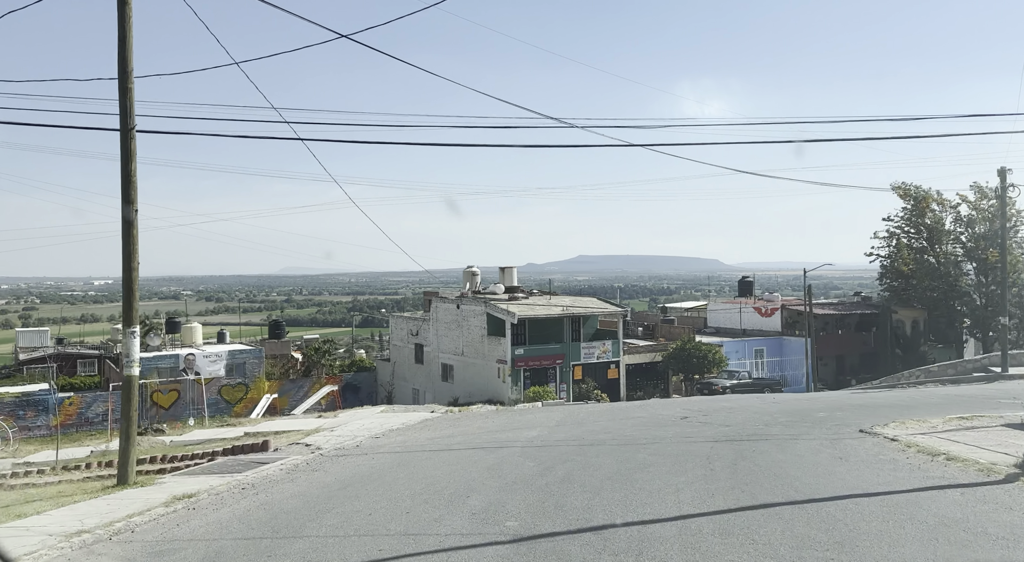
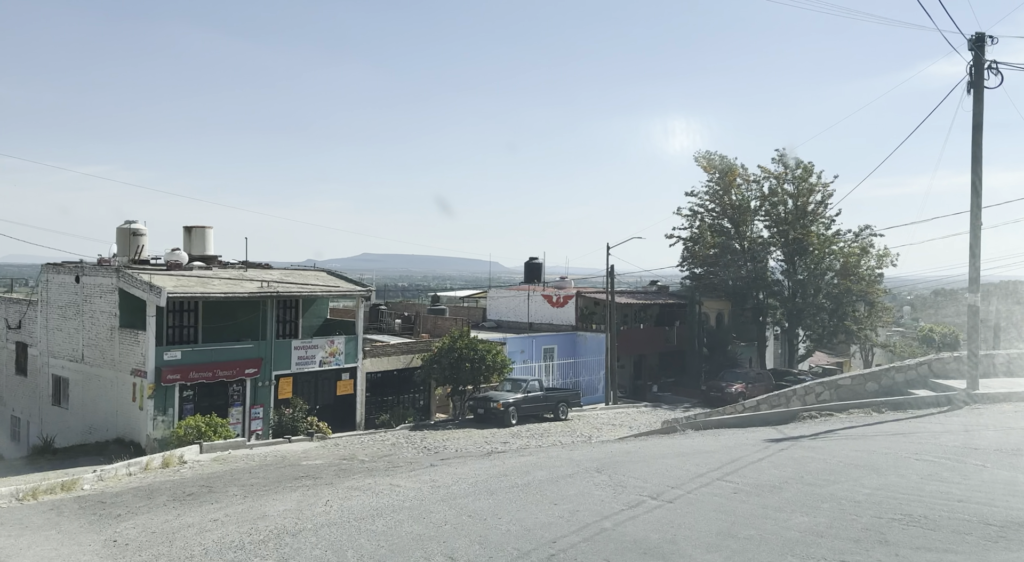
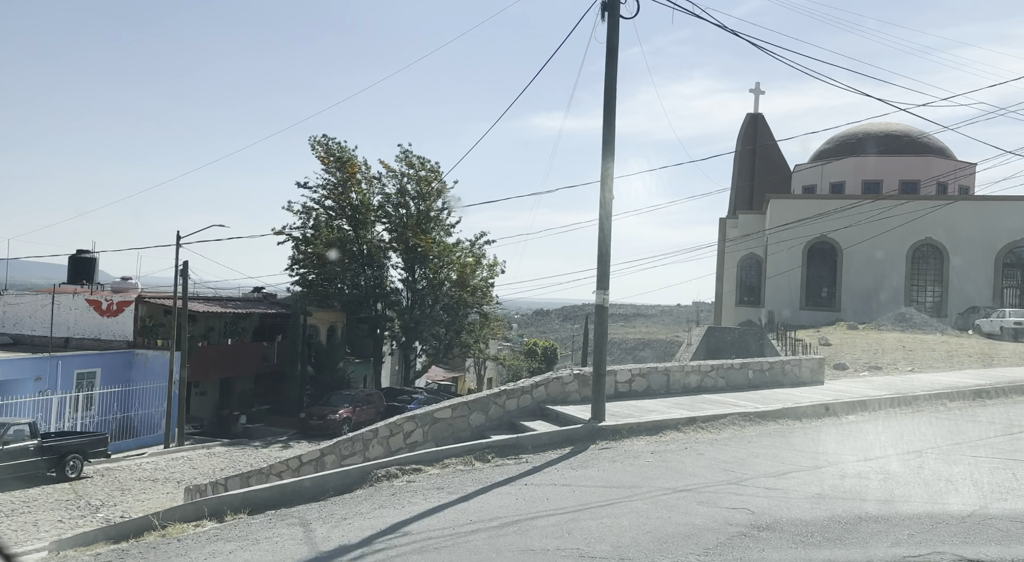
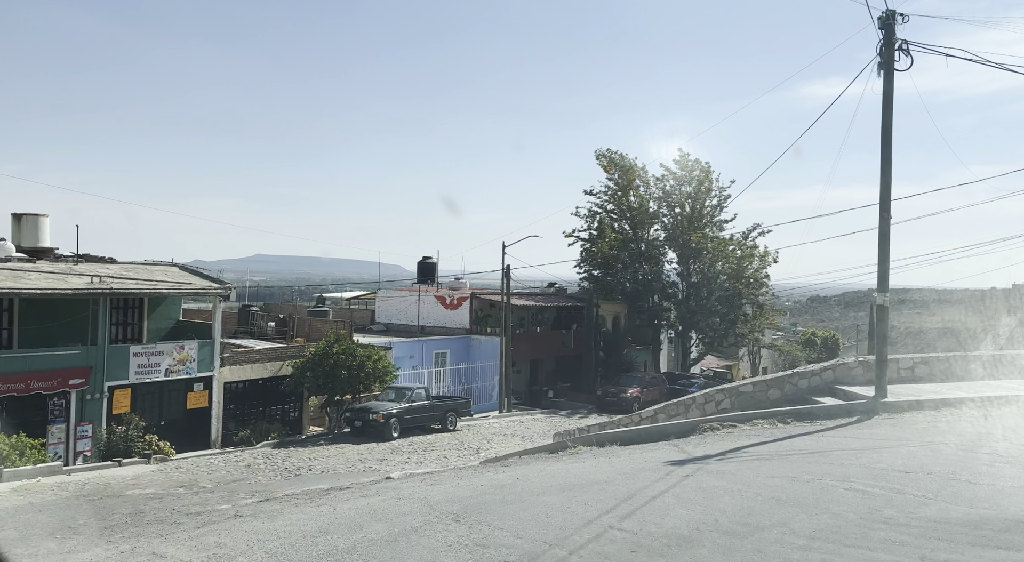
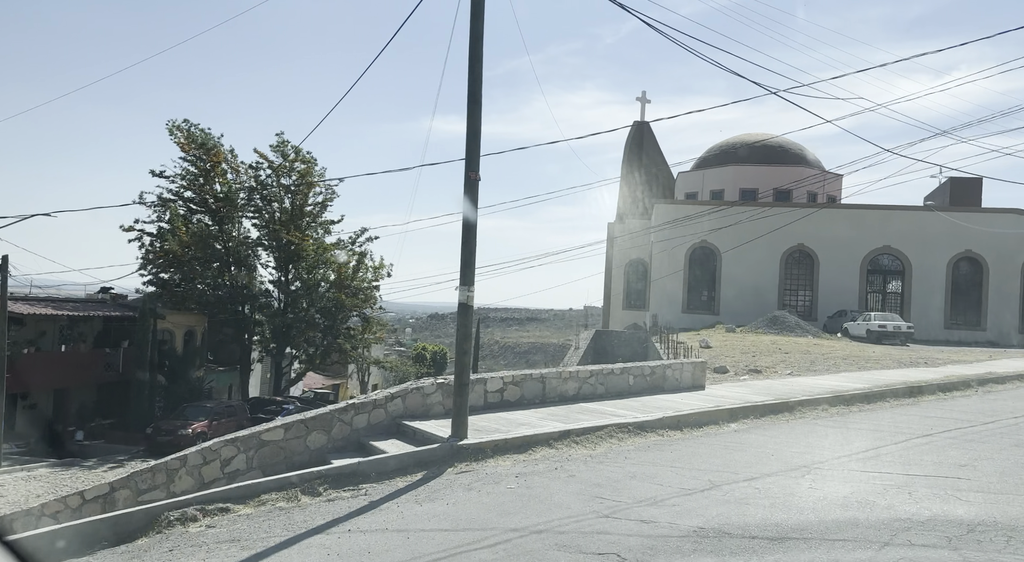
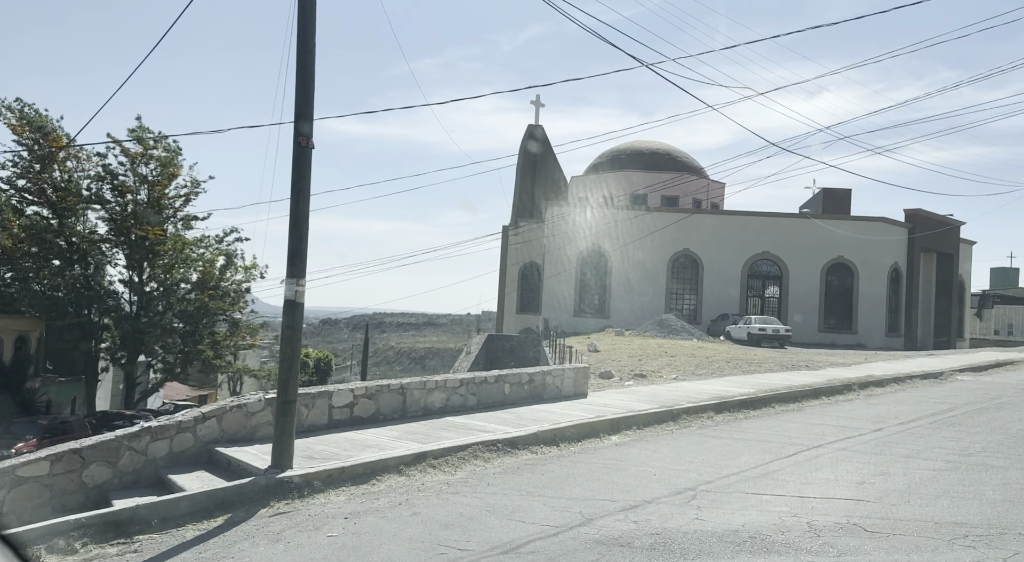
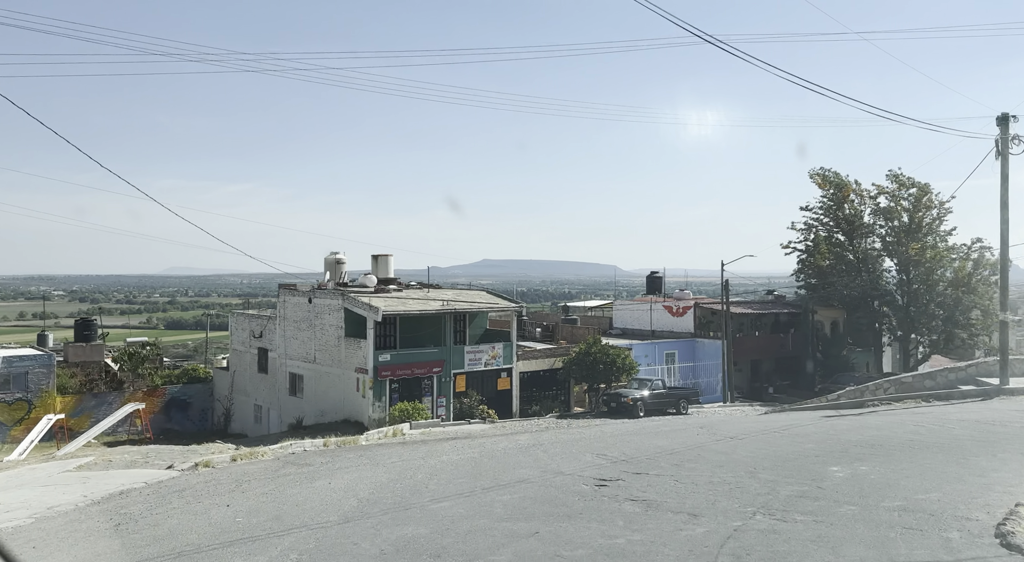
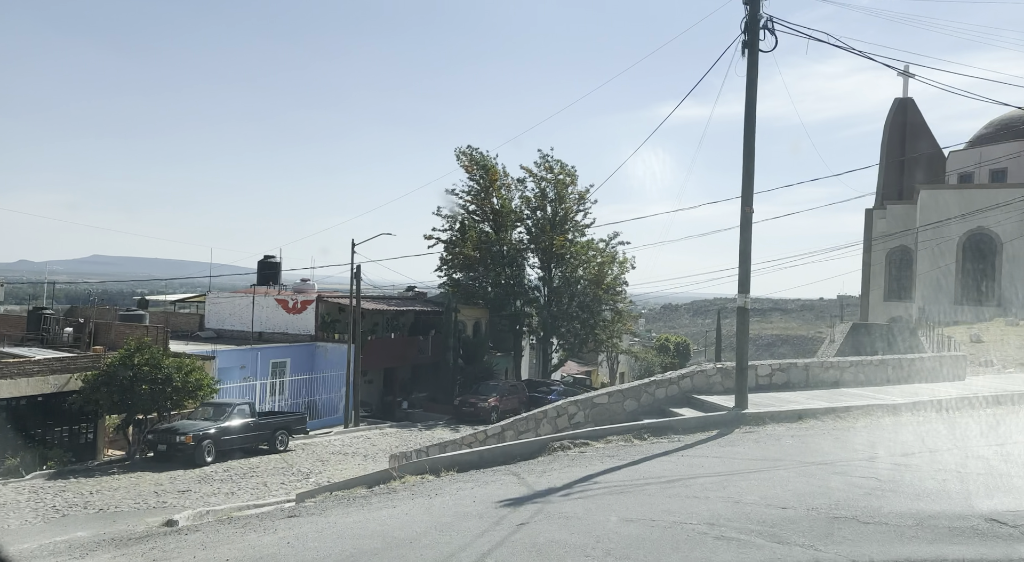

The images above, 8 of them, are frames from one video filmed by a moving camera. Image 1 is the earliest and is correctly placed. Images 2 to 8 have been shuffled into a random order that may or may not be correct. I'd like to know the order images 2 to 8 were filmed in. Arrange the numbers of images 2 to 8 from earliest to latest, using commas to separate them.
7, 2, 4, 8, 3, 5, 6
